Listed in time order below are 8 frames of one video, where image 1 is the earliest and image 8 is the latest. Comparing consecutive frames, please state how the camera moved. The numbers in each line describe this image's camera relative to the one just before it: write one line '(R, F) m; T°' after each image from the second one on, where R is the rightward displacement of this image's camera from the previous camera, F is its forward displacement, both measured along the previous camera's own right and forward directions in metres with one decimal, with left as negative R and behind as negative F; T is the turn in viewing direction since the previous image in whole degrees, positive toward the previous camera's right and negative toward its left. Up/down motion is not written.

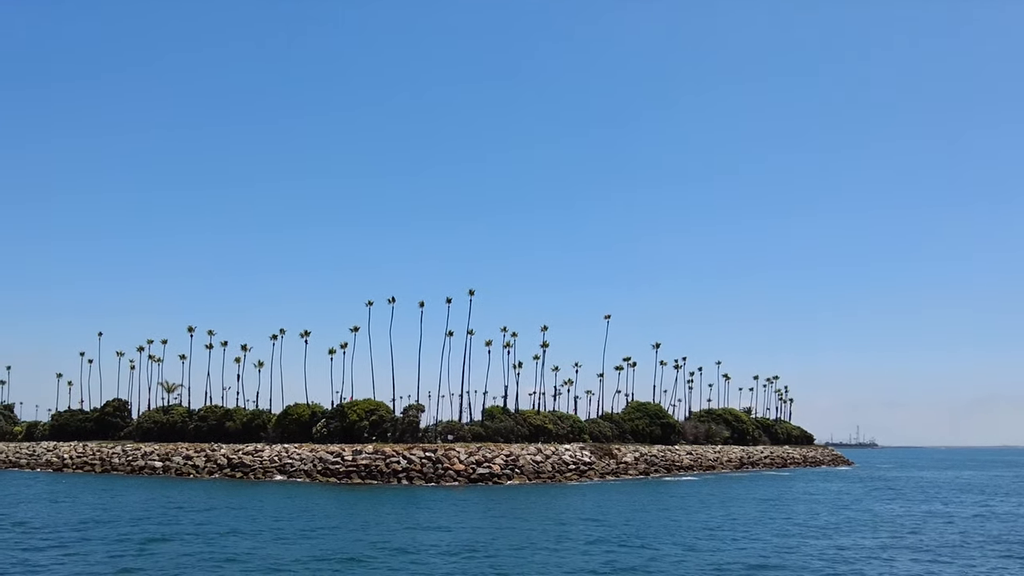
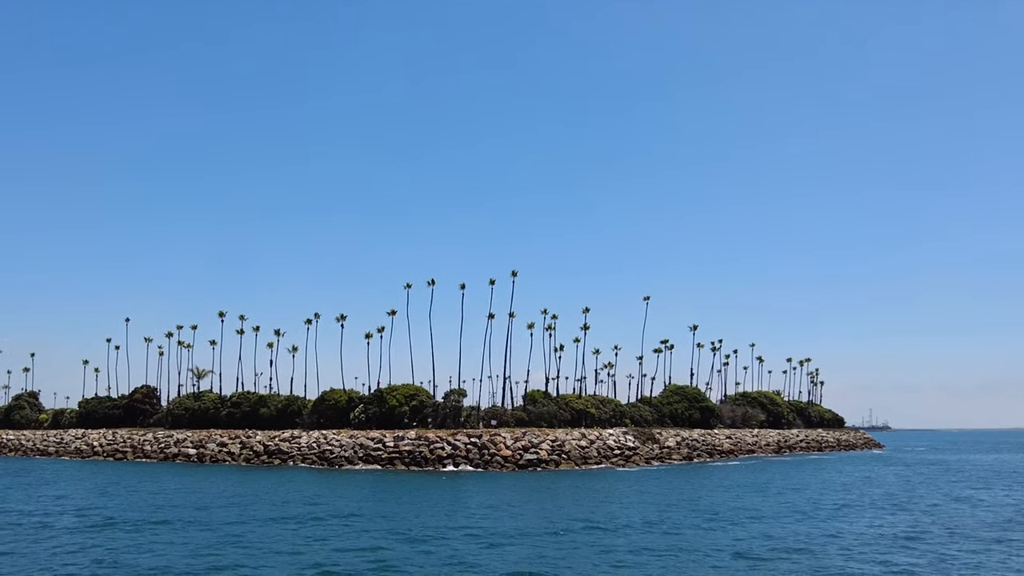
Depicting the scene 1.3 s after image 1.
(-2.8, +2.0) m; -1°
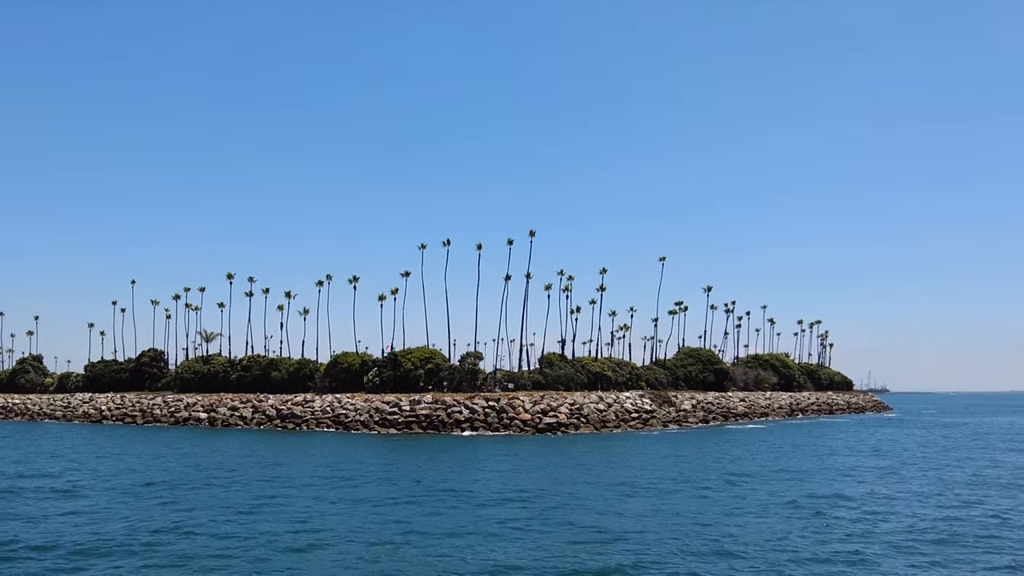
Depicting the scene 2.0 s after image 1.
(-1.5, +1.4) m; 0°
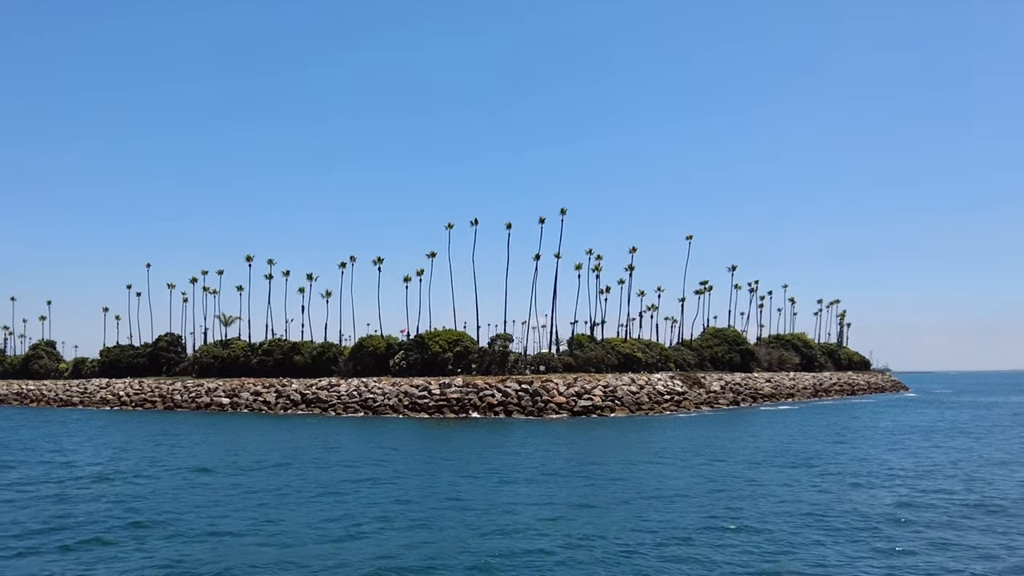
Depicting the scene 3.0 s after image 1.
(-2.3, +1.4) m; 0°
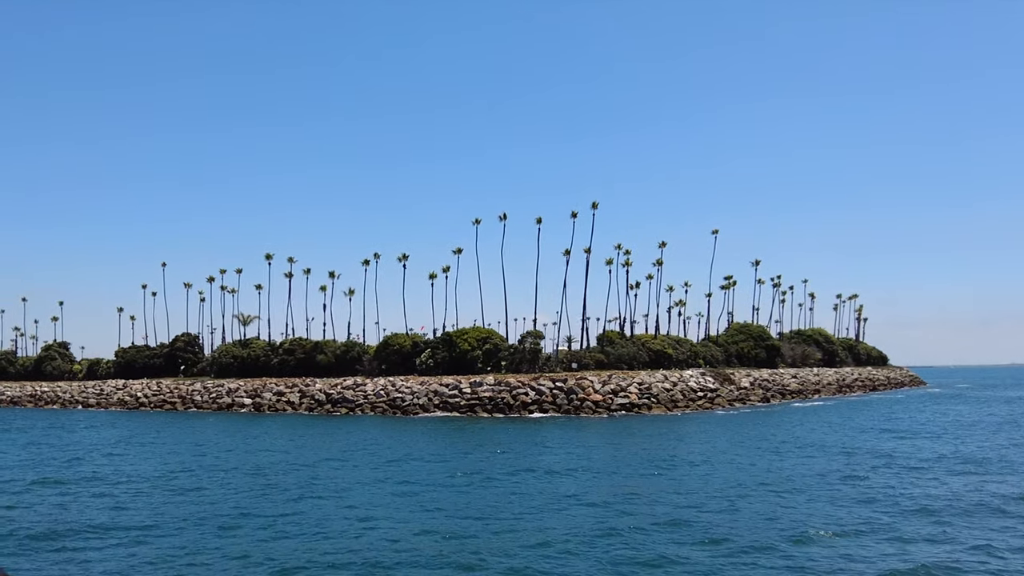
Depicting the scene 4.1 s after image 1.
(-2.3, +1.2) m; 0°
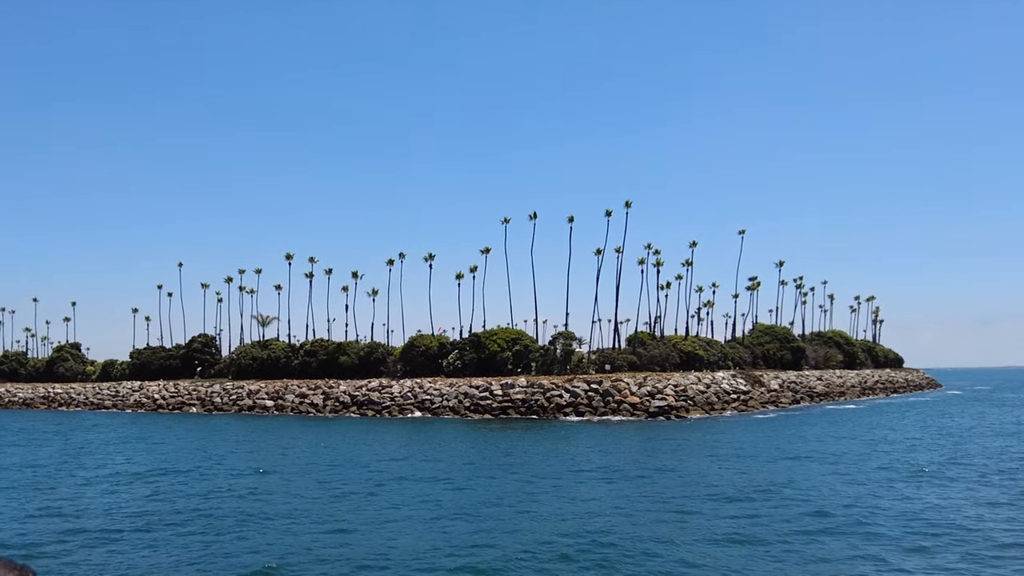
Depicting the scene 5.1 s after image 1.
(-2.4, +1.1) m; 0°
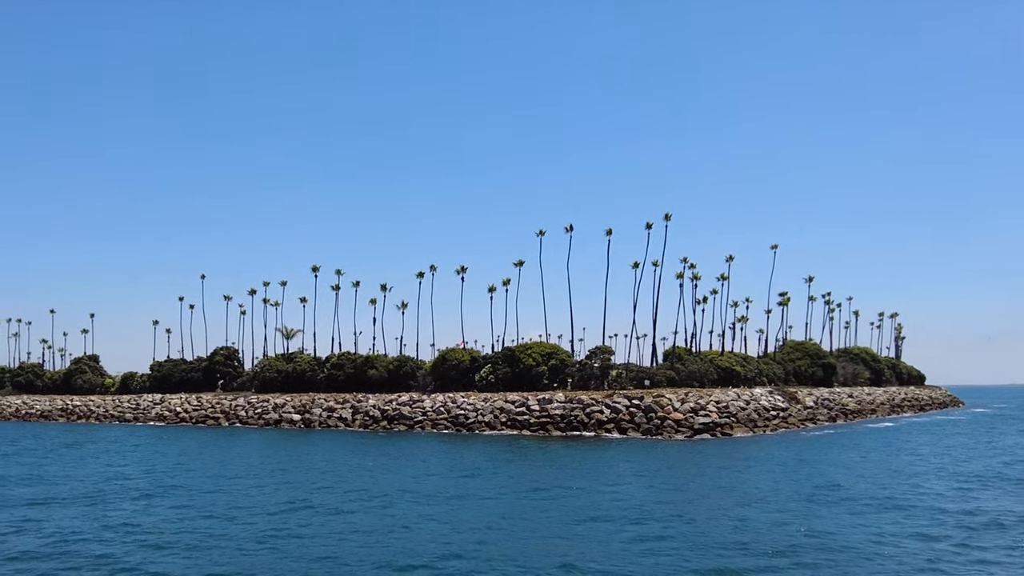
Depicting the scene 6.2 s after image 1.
(-2.5, +1.0) m; 0°
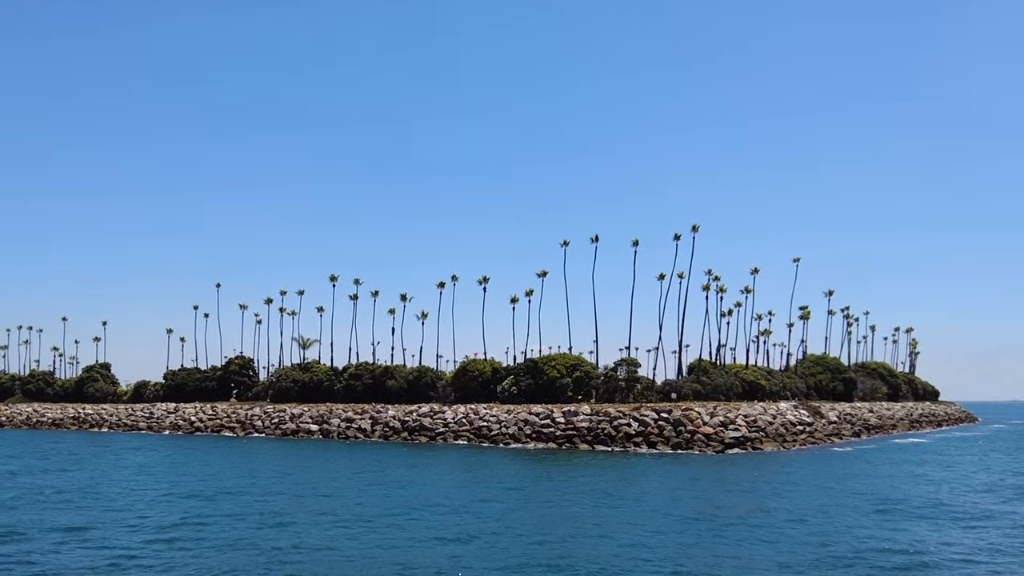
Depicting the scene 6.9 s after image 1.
(-1.7, +0.6) m; 0°
